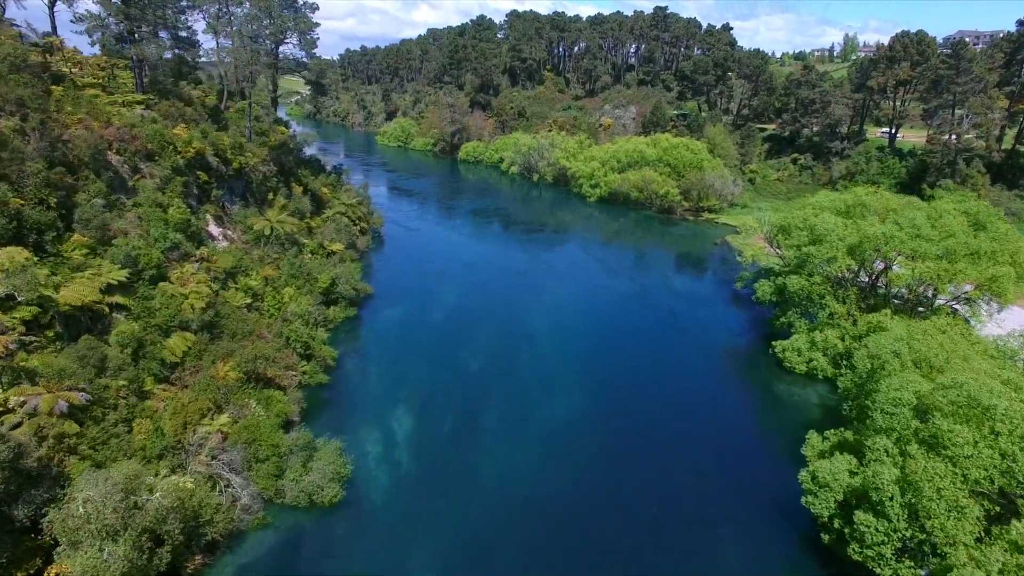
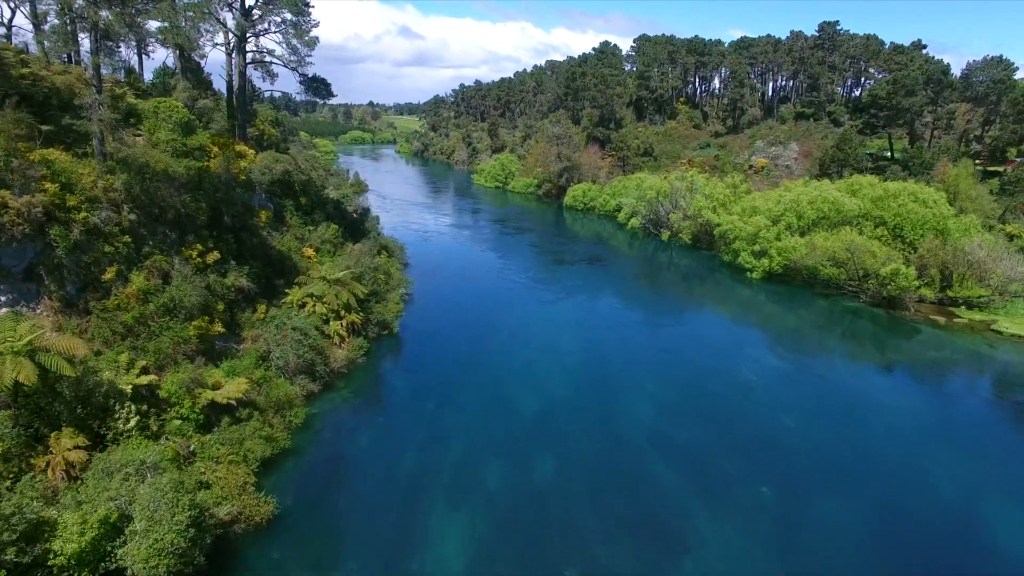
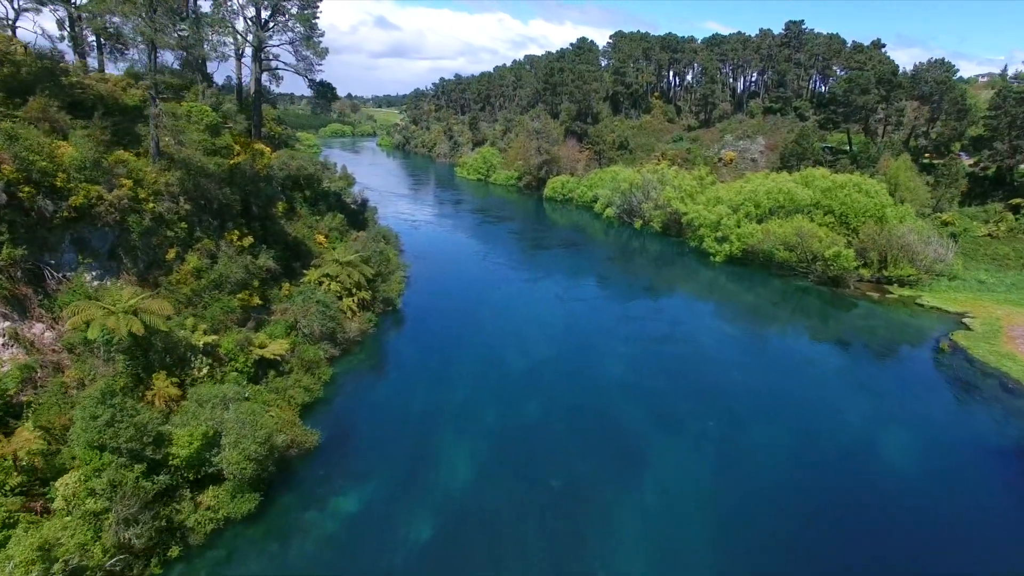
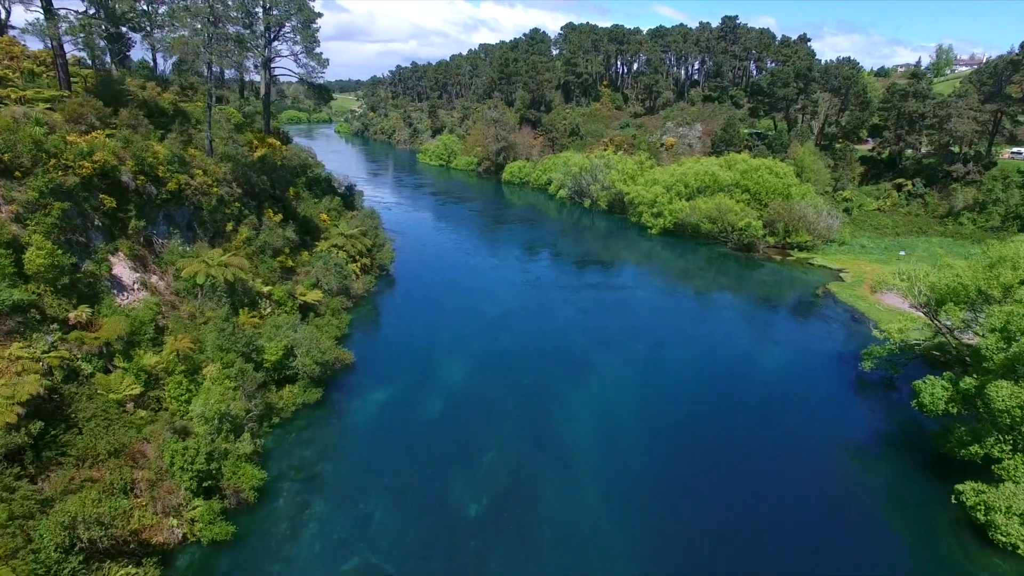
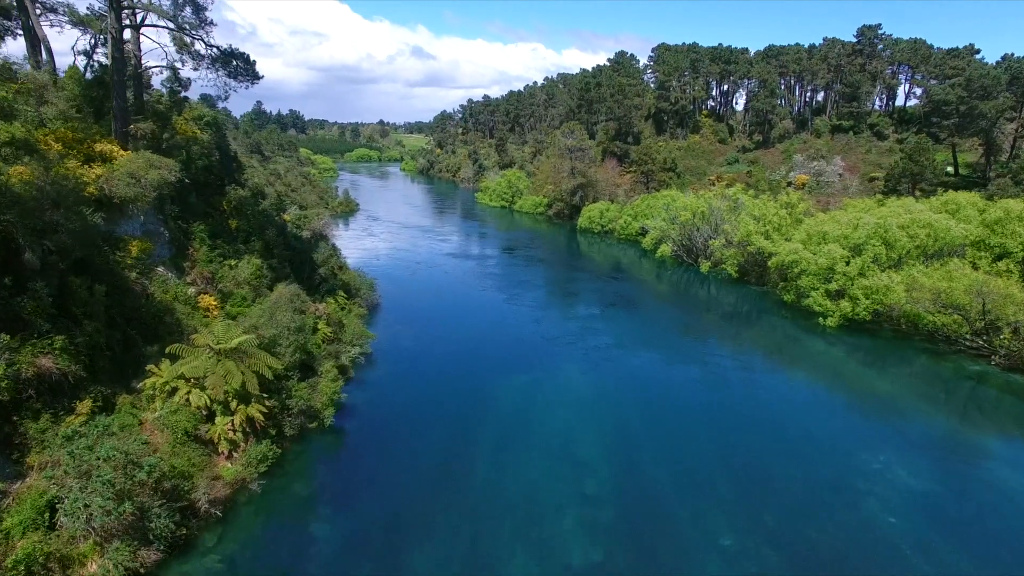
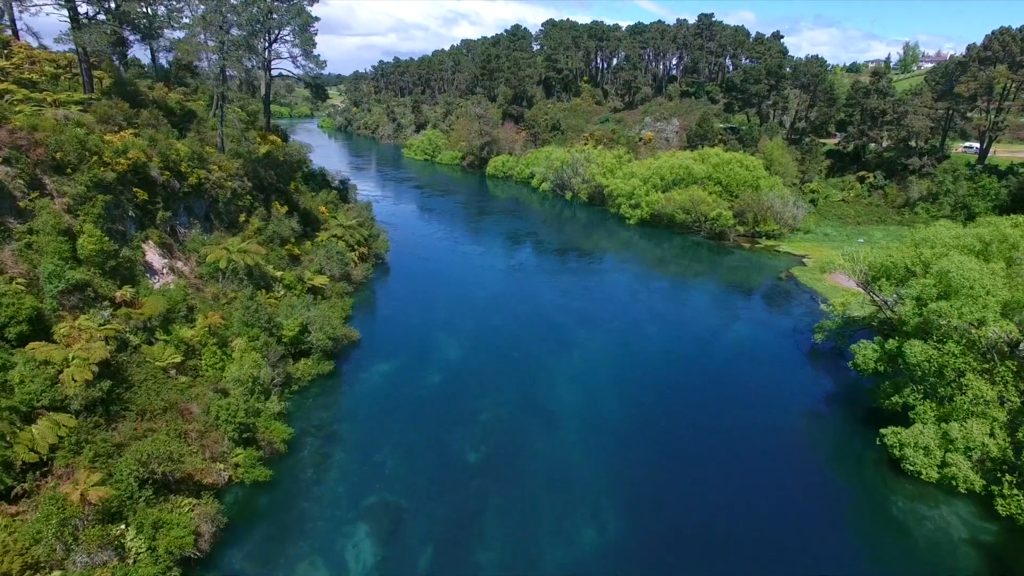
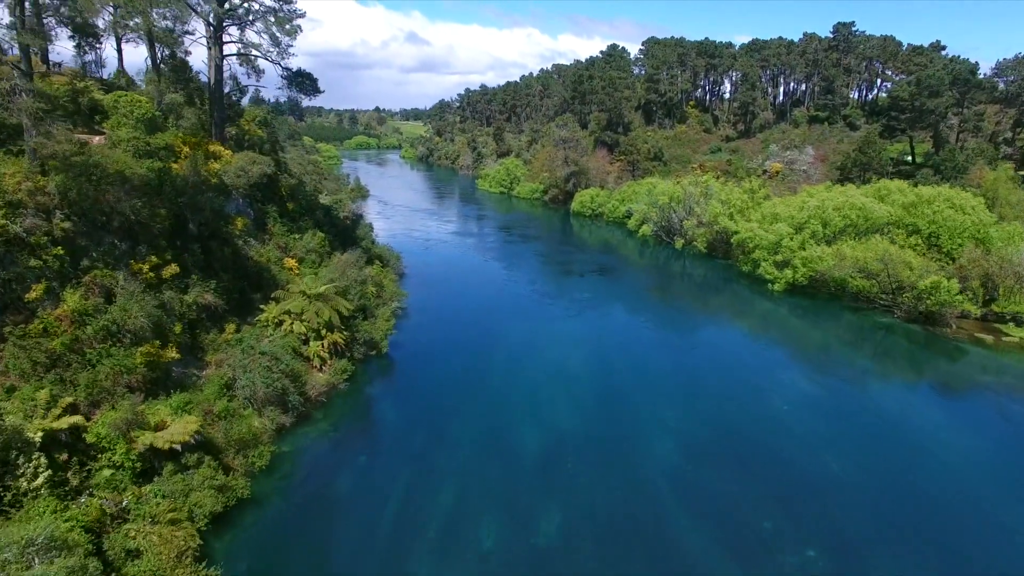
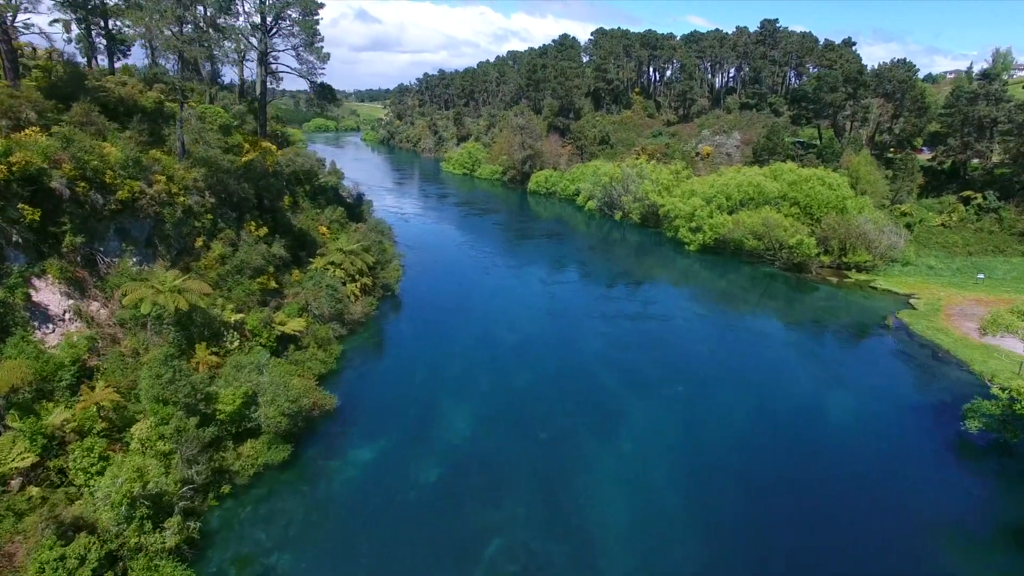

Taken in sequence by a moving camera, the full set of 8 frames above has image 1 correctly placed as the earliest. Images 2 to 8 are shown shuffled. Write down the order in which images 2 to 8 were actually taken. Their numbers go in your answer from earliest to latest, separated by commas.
6, 4, 8, 3, 2, 7, 5
